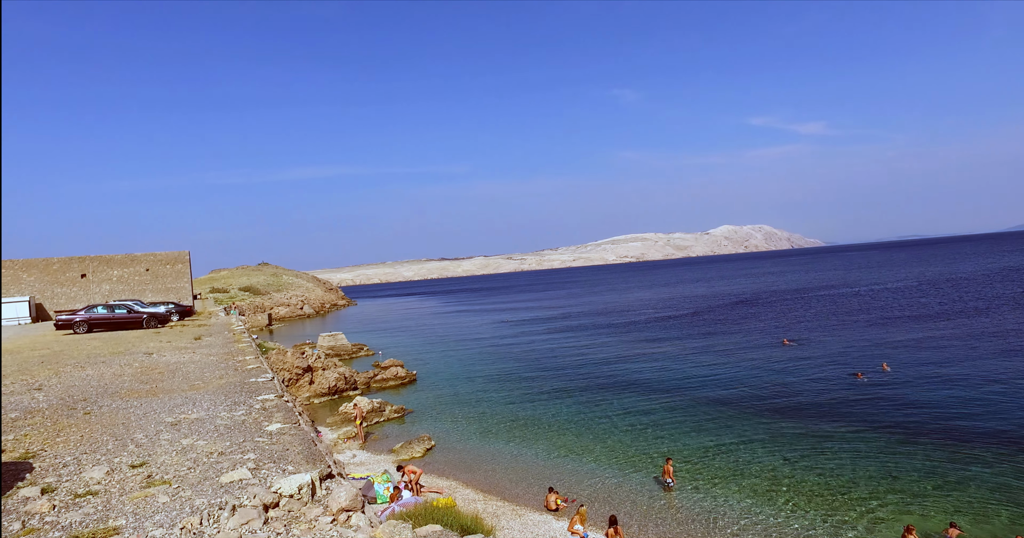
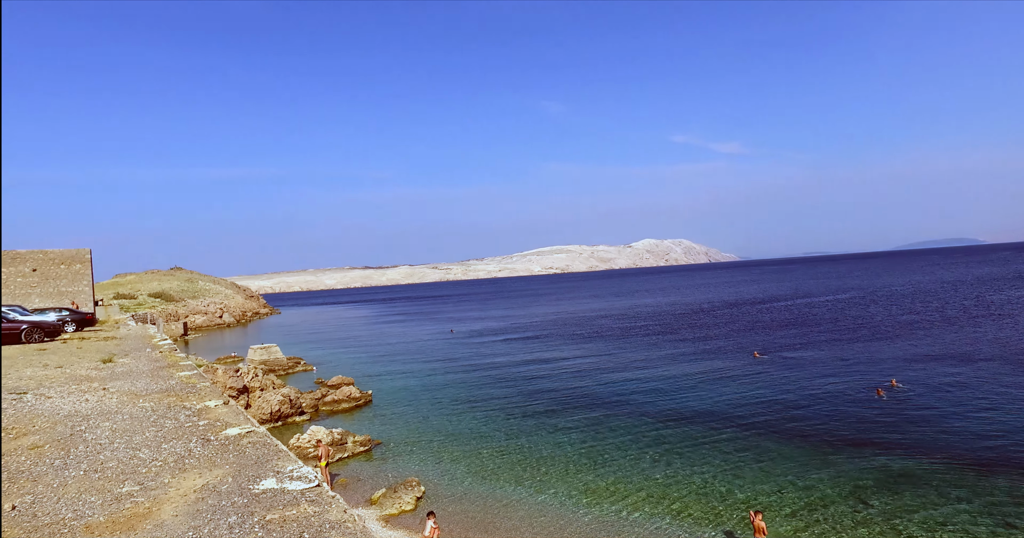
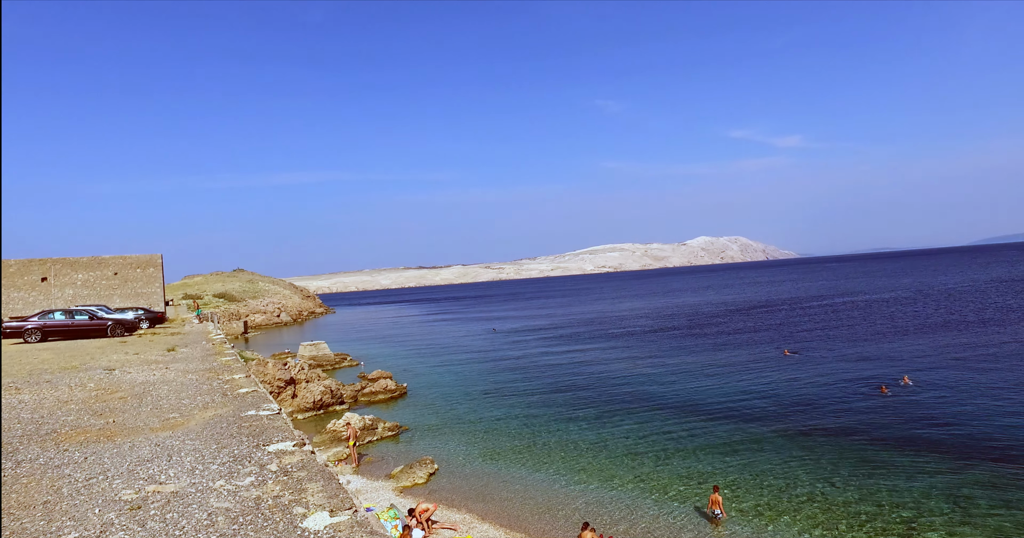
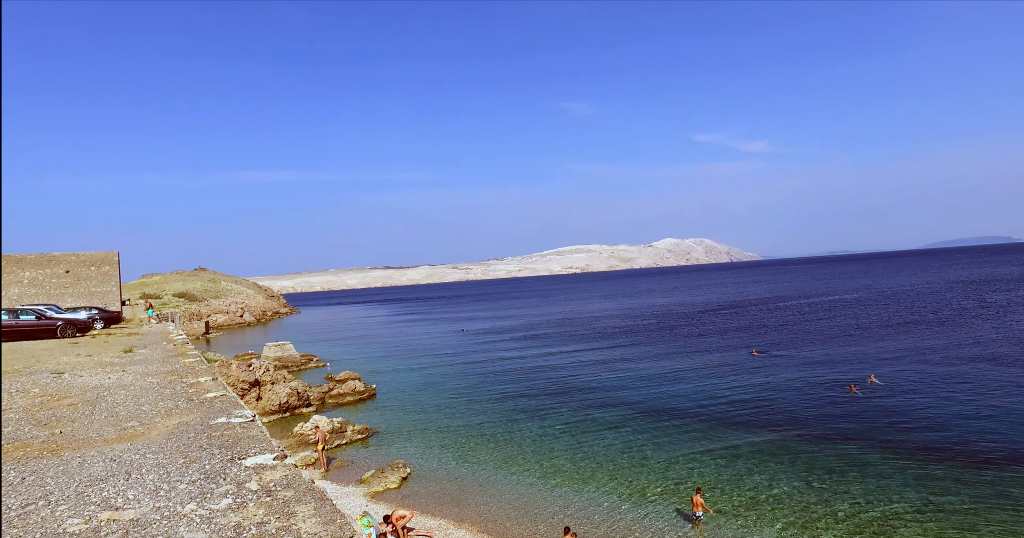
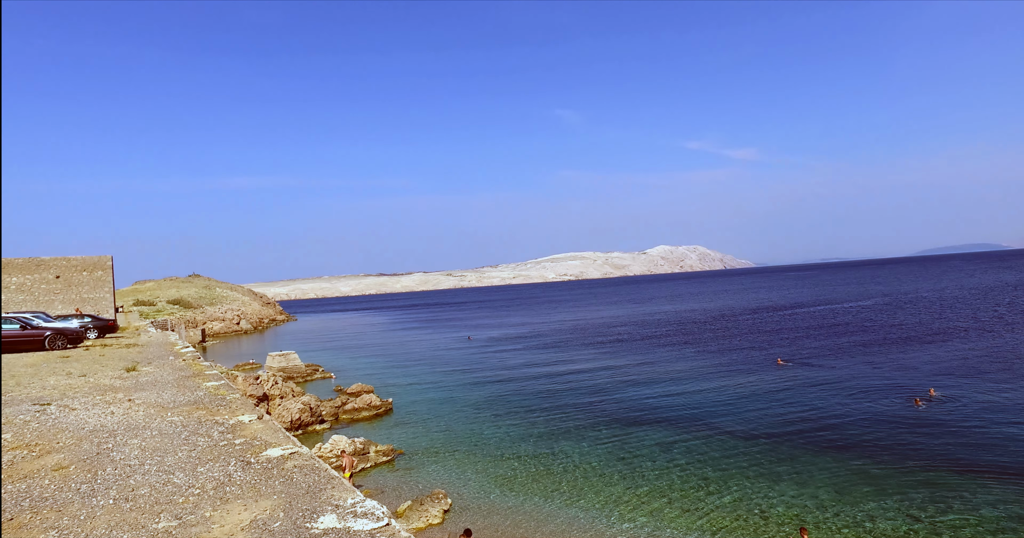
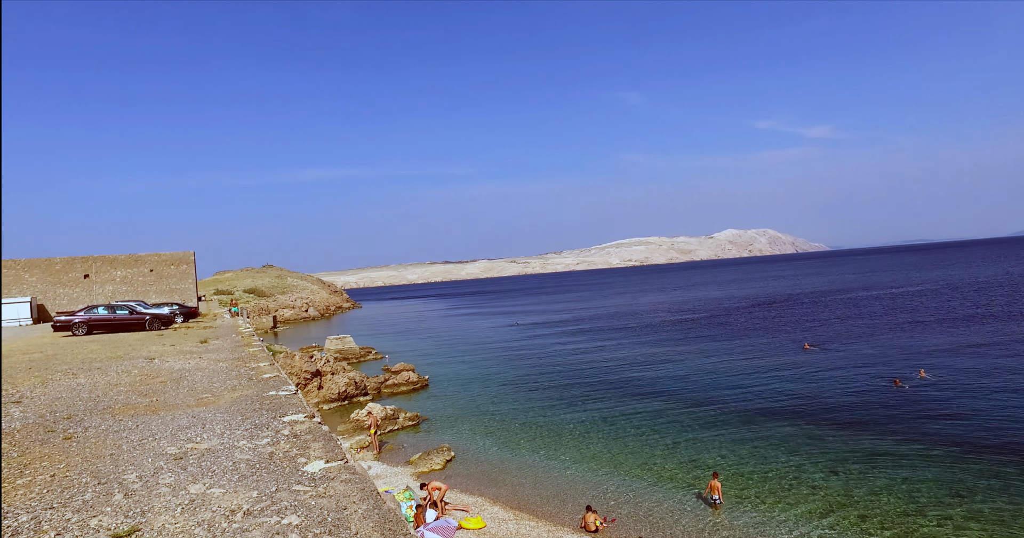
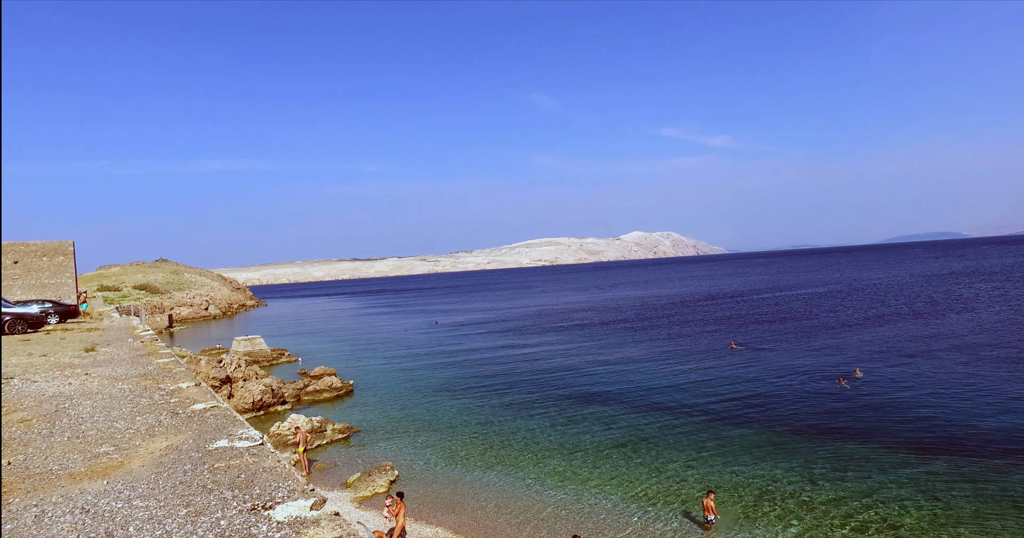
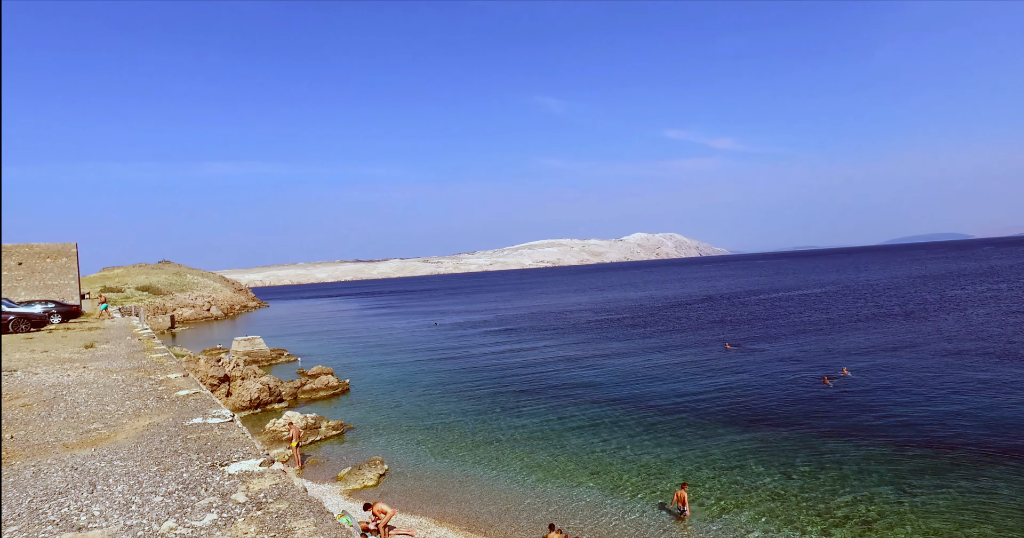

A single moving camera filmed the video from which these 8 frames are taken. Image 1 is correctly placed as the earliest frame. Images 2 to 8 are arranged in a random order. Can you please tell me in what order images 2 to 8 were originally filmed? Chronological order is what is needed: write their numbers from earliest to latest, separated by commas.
6, 3, 4, 8, 7, 2, 5
